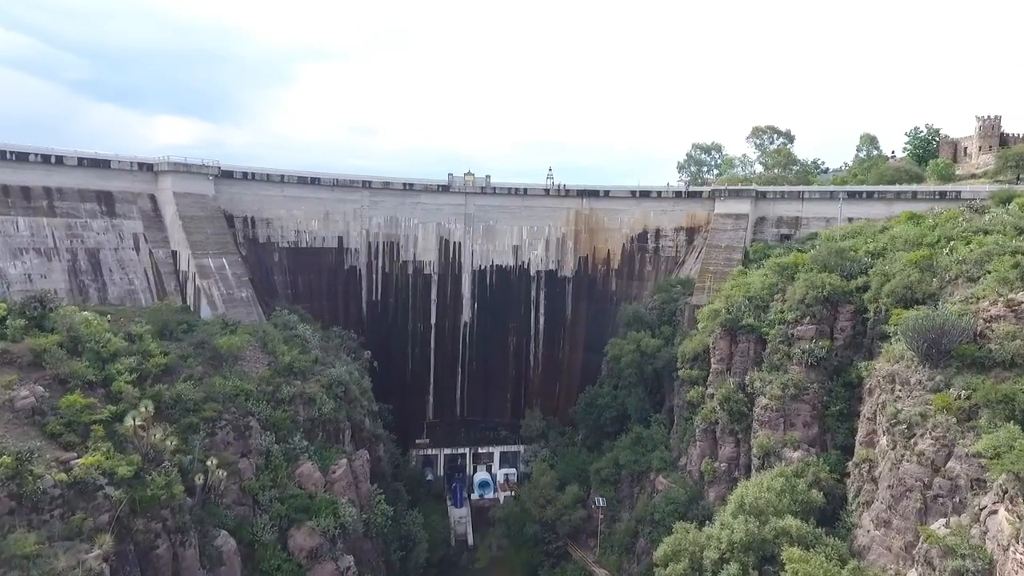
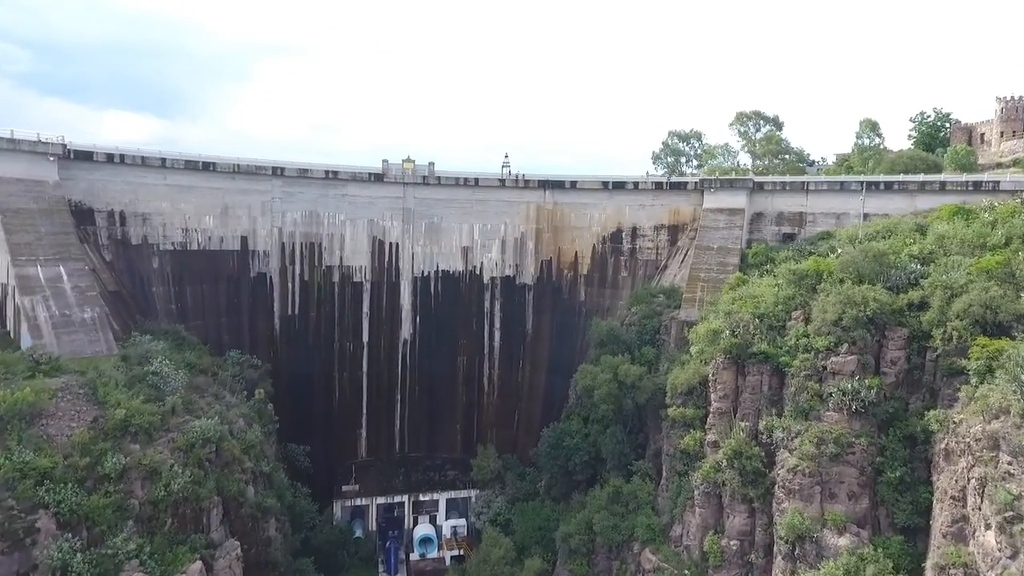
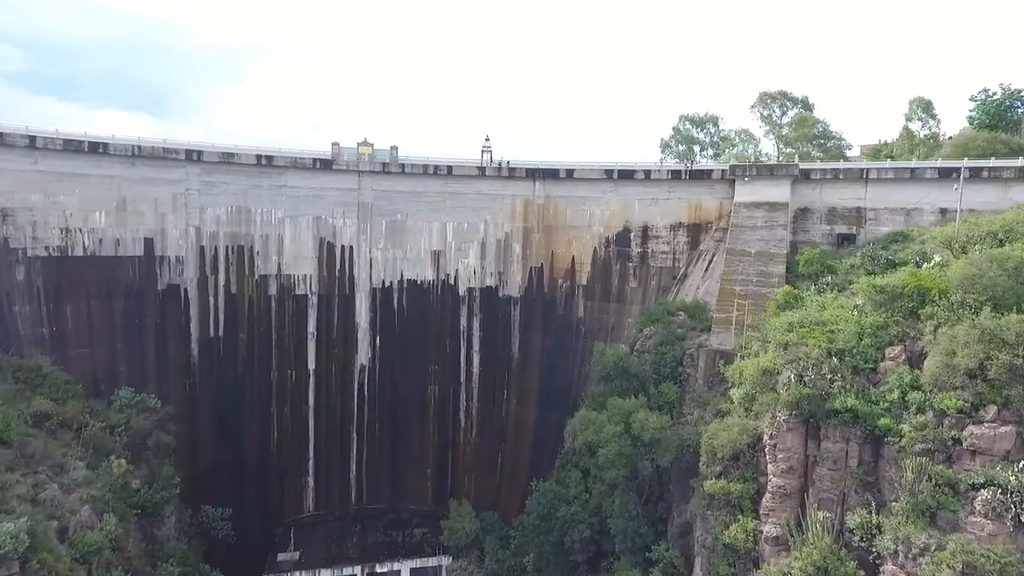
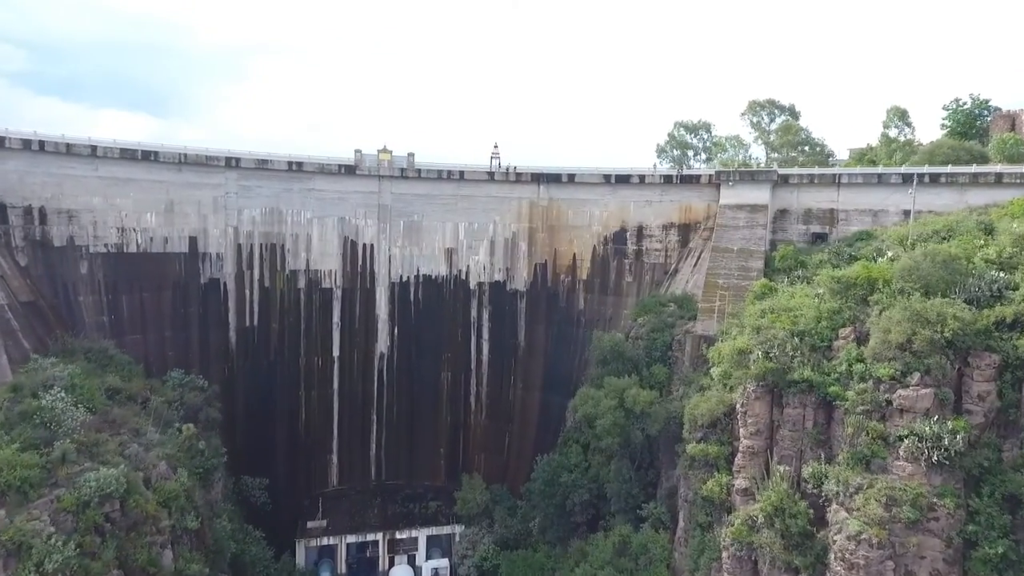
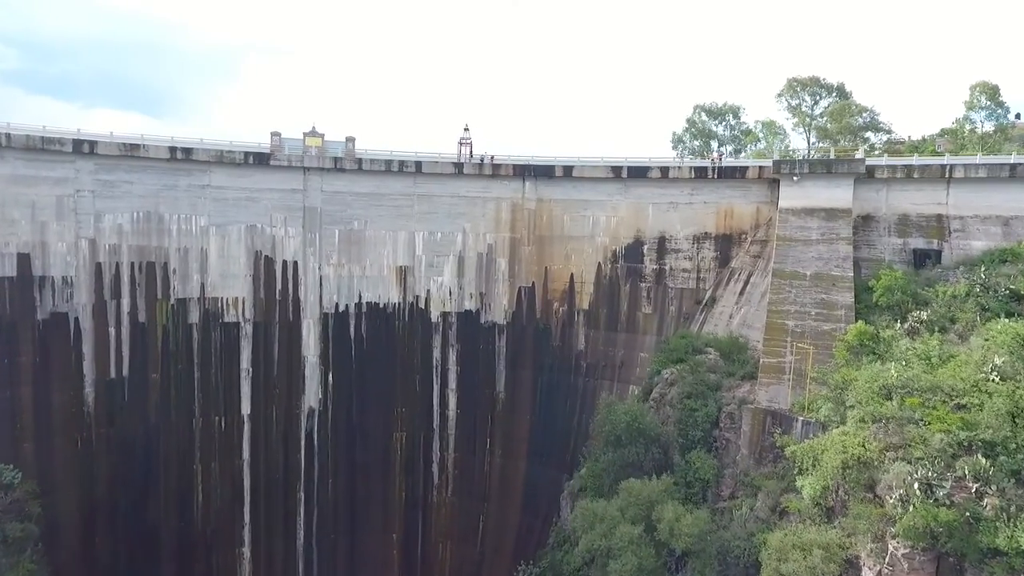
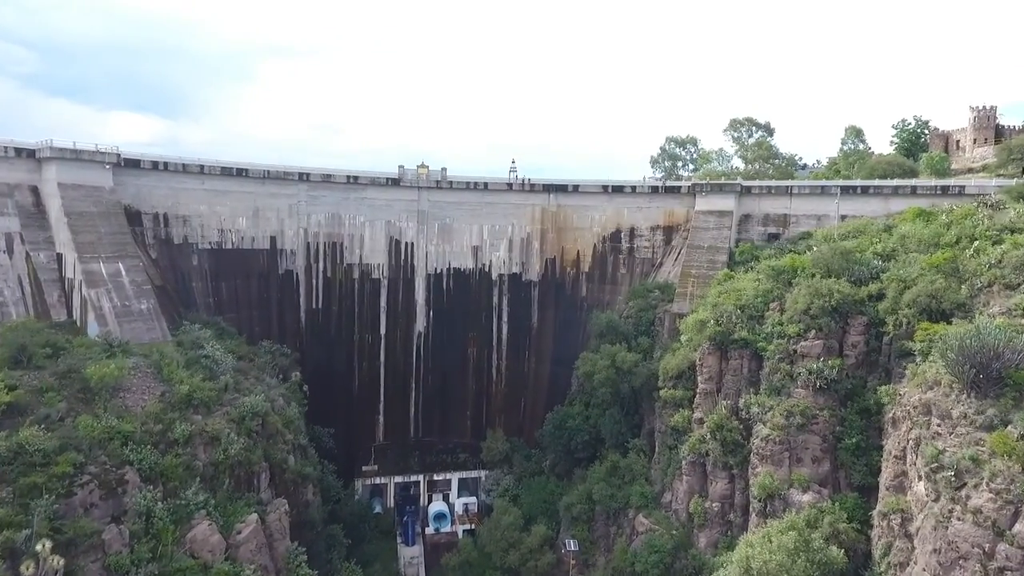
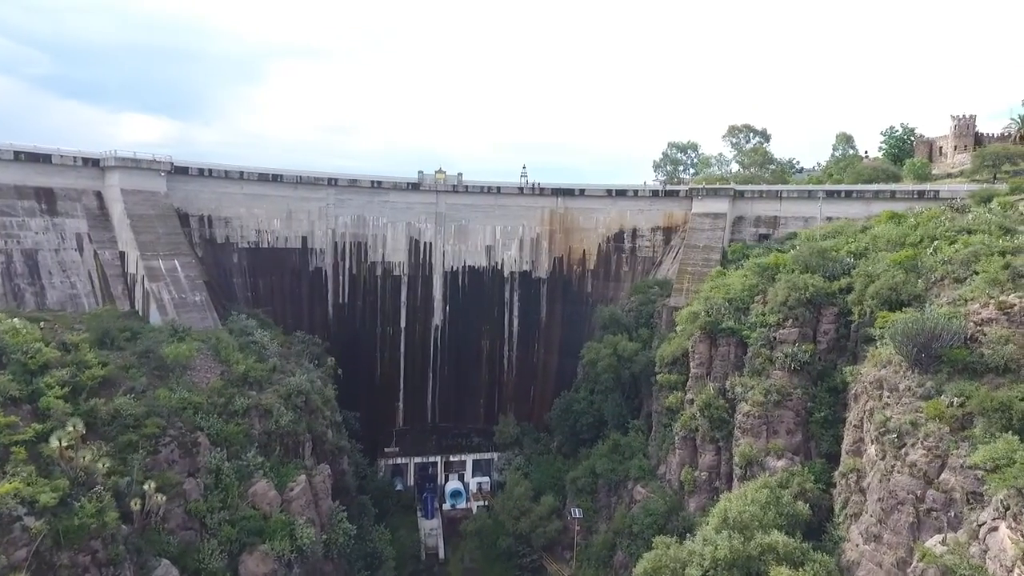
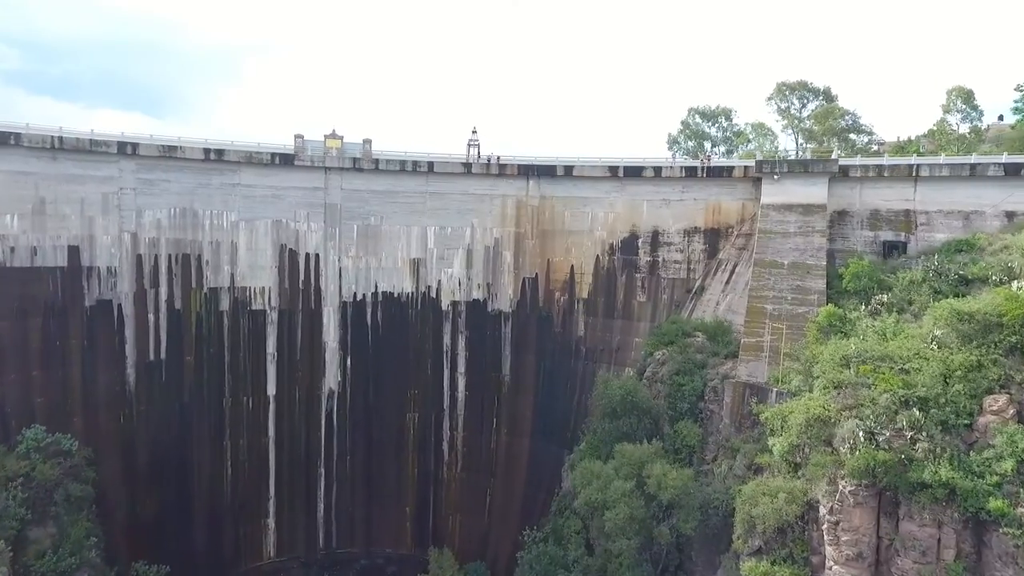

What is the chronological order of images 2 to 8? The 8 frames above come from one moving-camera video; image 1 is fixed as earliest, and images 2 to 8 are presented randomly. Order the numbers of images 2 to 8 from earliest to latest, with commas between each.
7, 6, 2, 4, 3, 8, 5
